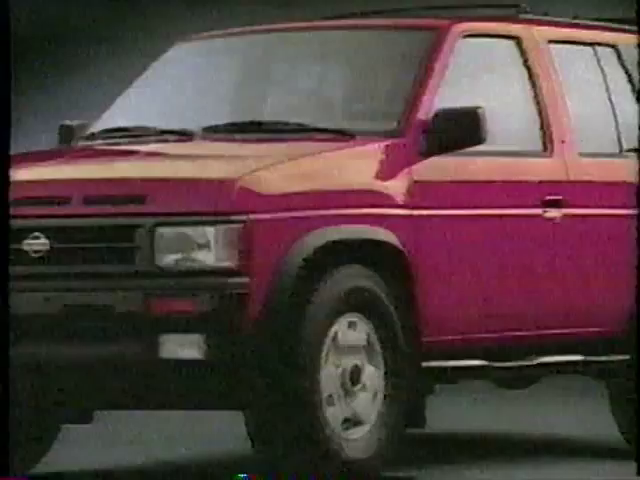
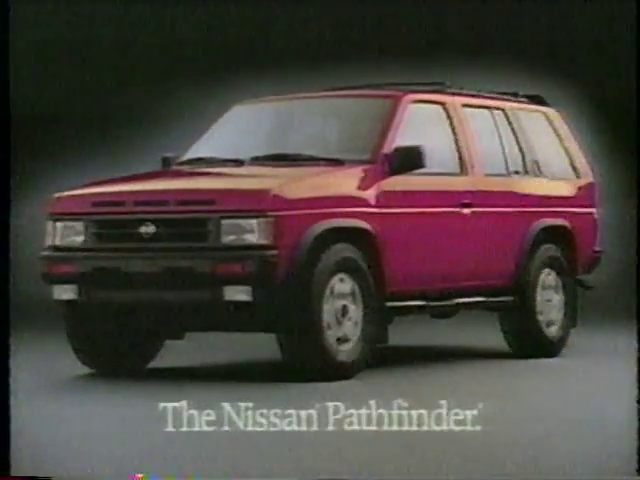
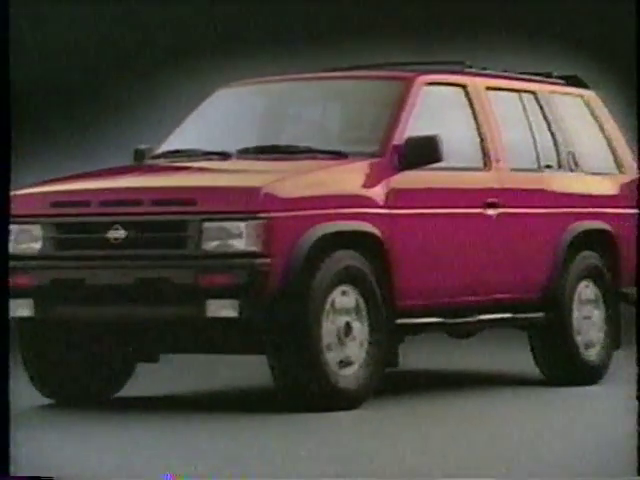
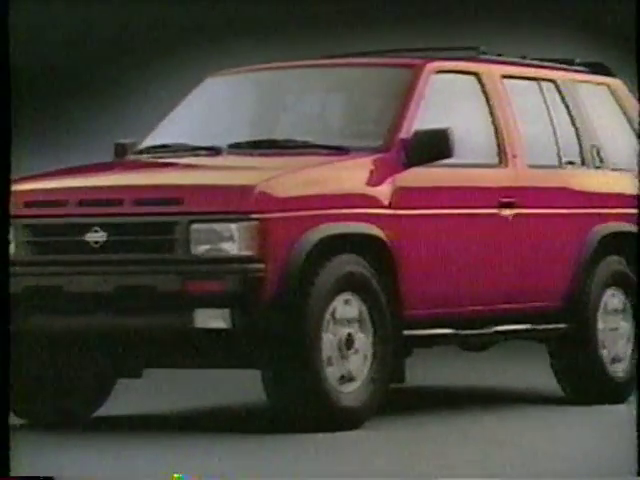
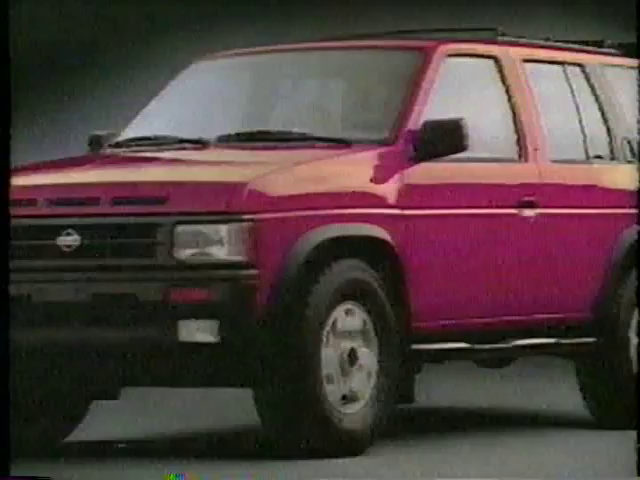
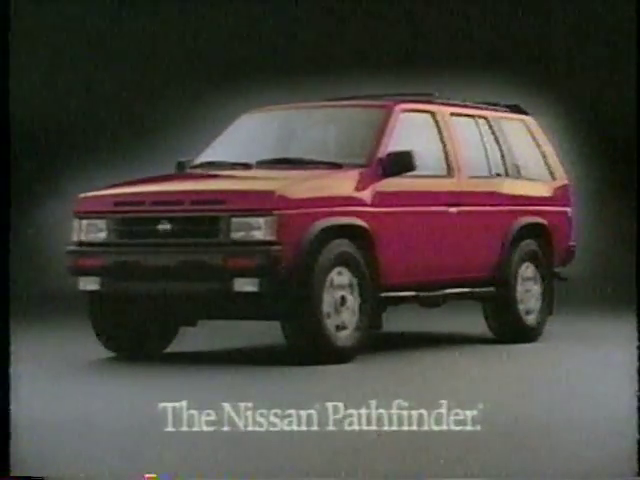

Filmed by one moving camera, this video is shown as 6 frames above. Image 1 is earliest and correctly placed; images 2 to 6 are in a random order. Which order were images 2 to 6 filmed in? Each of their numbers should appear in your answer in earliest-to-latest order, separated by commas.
5, 4, 3, 2, 6
